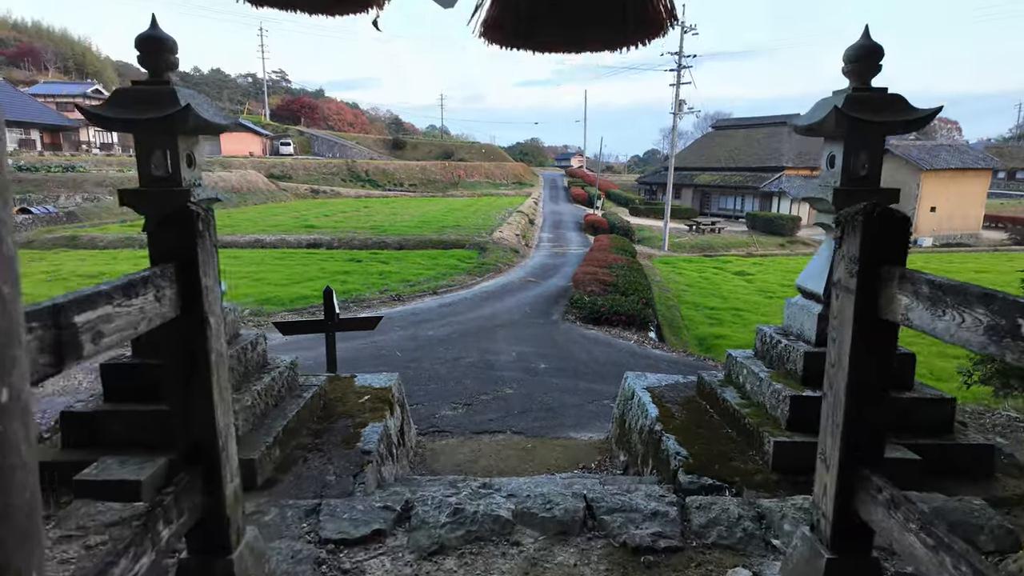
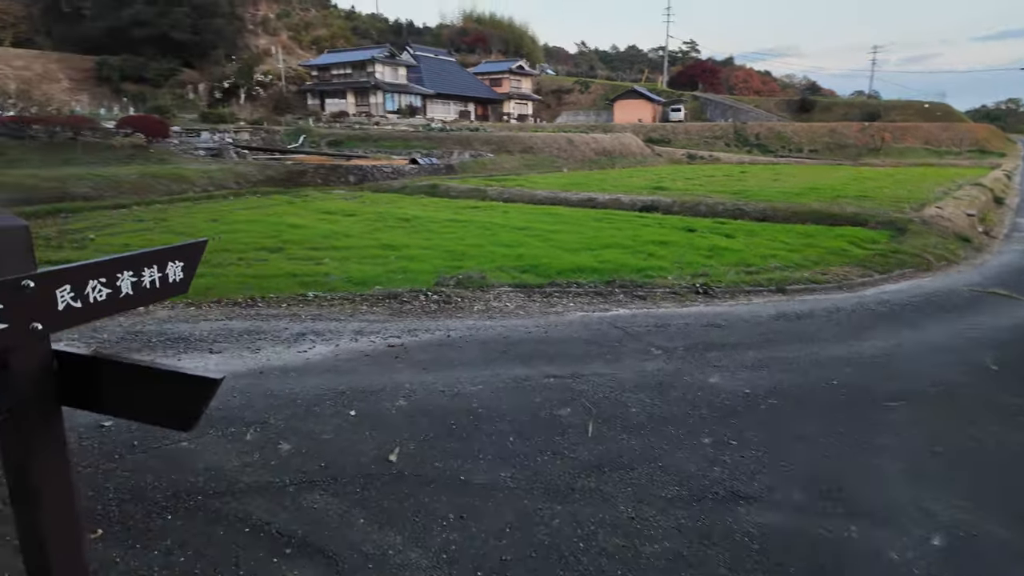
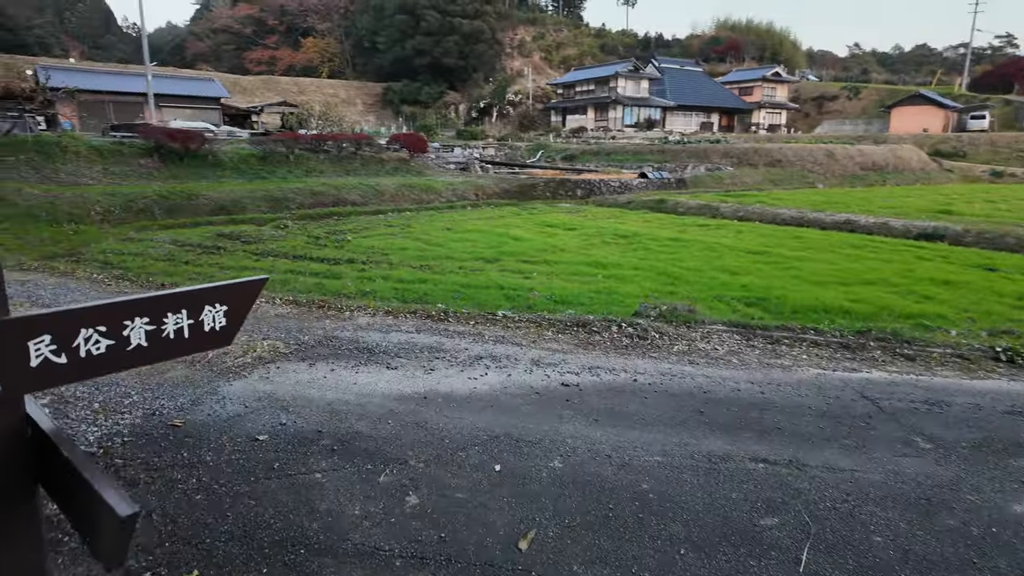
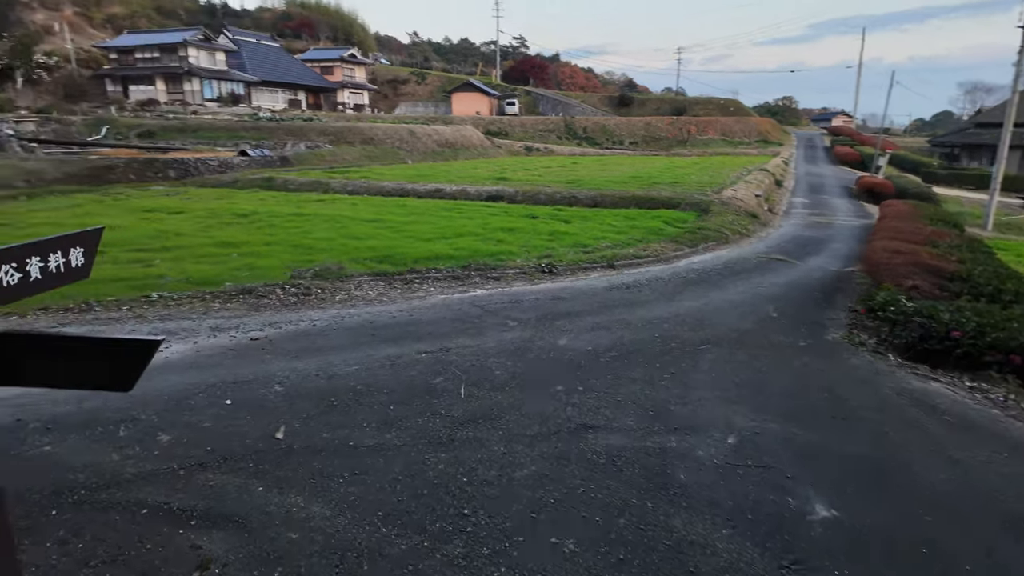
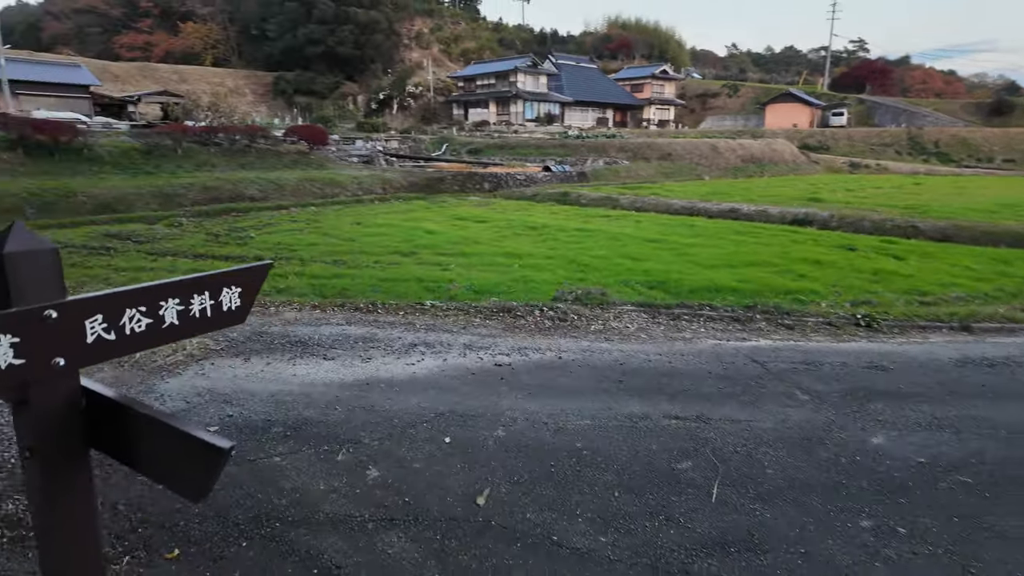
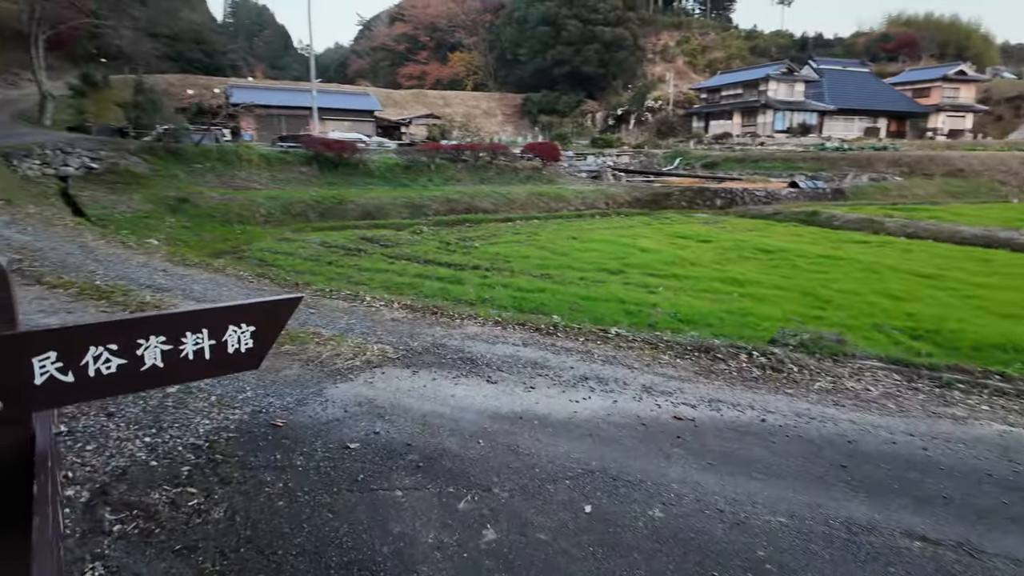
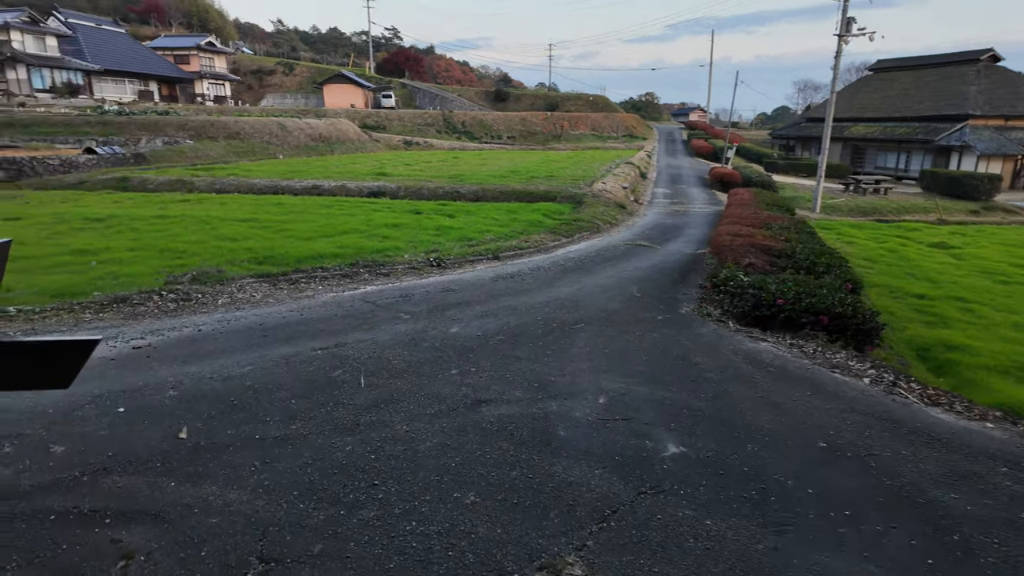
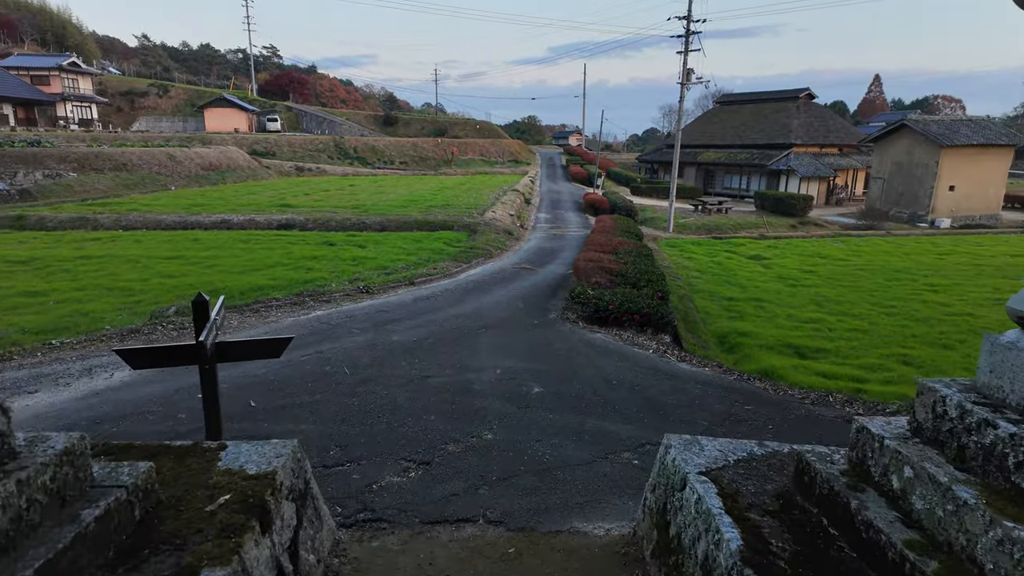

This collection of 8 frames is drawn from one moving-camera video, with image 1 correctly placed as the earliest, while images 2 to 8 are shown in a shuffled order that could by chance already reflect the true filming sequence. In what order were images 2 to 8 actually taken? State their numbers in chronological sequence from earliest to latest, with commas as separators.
8, 7, 4, 2, 5, 3, 6
